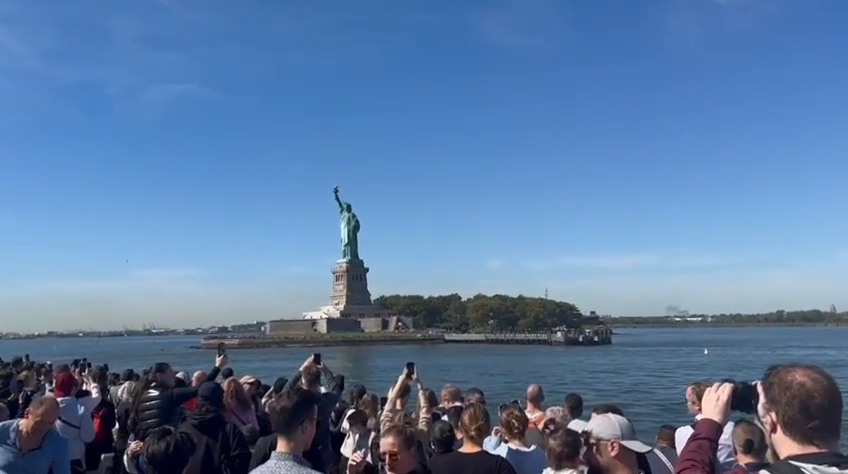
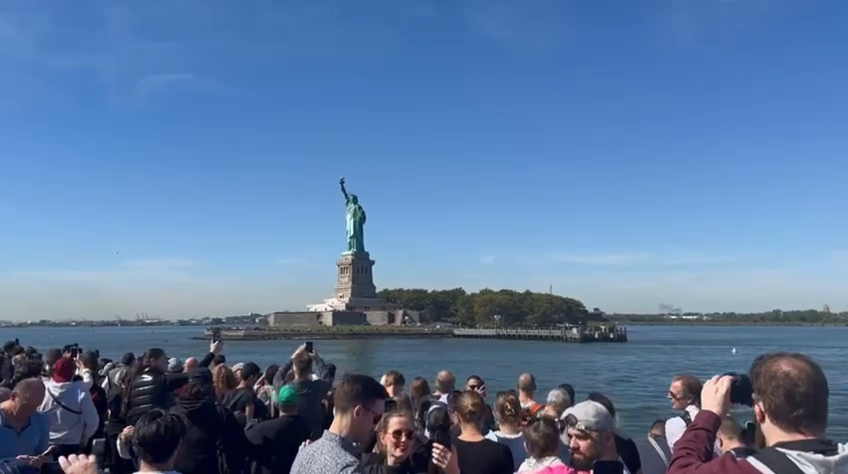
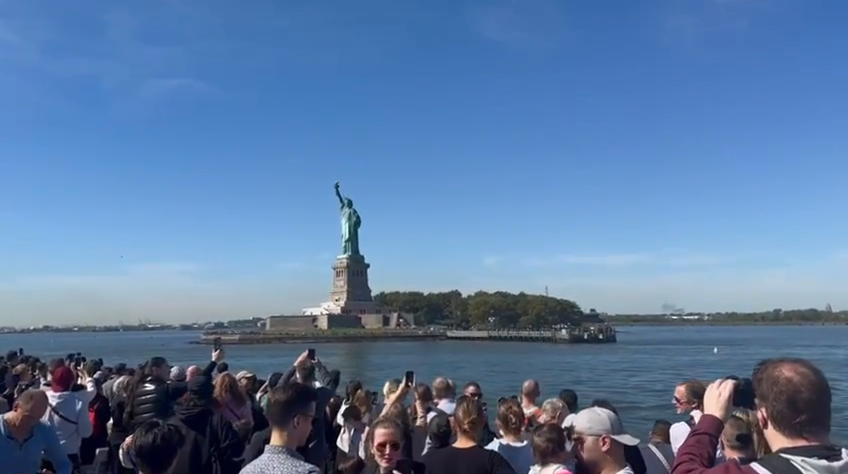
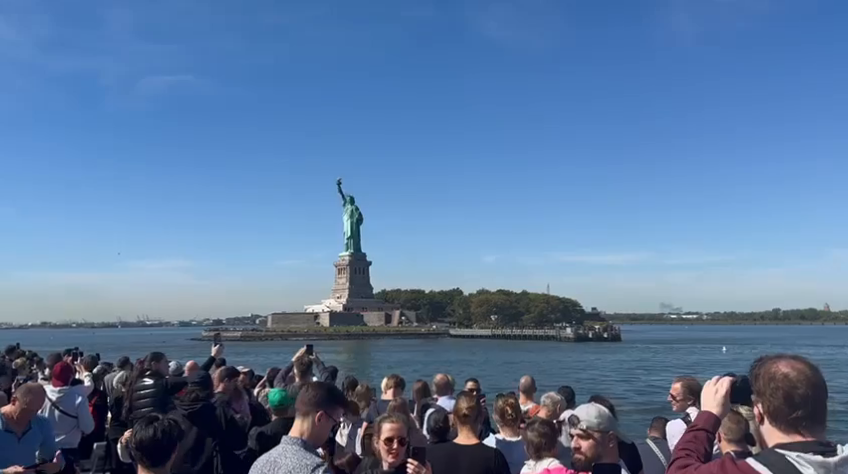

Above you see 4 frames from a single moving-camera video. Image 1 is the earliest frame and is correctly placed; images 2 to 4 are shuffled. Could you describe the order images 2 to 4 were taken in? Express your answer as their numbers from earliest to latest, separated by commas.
3, 4, 2
